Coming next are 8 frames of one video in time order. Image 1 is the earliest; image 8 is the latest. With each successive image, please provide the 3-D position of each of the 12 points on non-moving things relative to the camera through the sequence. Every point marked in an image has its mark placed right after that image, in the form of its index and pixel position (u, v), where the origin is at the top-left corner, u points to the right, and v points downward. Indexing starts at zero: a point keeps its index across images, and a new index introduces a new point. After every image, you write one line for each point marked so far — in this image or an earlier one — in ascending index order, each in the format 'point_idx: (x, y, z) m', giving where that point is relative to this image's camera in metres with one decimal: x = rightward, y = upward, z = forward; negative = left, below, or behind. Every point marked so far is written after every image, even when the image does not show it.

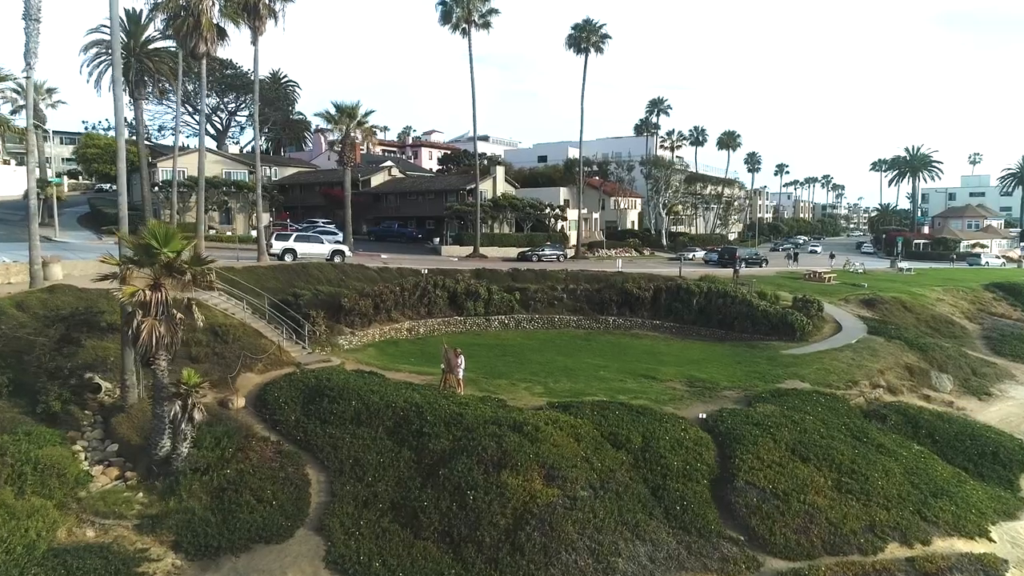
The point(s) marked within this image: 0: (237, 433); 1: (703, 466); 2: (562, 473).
0: (-7.4, -3.9, +19.1) m
1: (+5.0, -4.7, +18.6) m
2: (+1.2, -4.4, +16.9) m
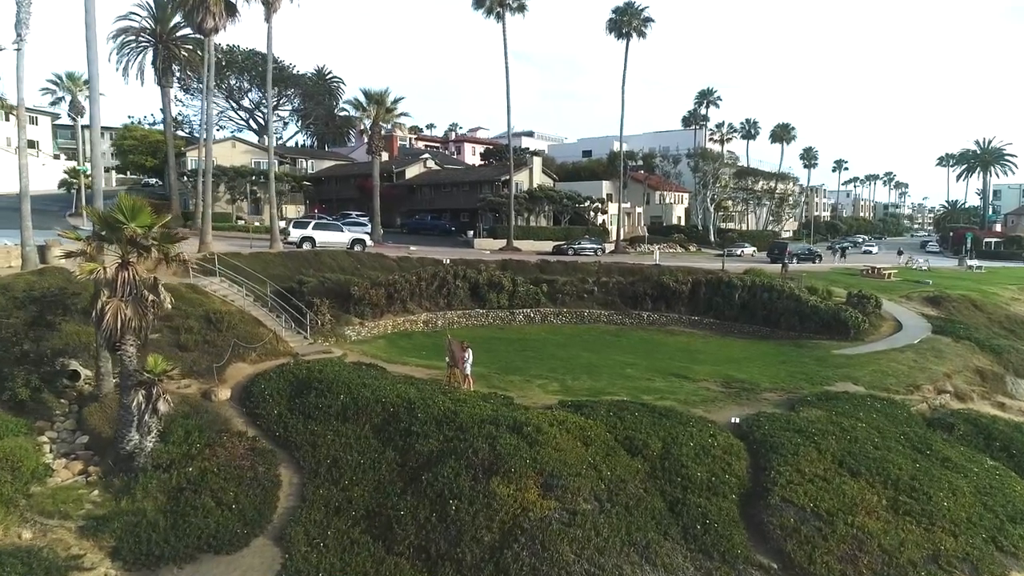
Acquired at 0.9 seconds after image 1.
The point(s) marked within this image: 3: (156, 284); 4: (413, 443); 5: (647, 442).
0: (-7.4, -3.4, +17.4) m
1: (+5.0, -4.3, +16.1) m
2: (+1.0, -4.0, +14.6) m
3: (-8.4, +0.1, +16.8) m
4: (-2.3, -3.5, +16.2) m
5: (+3.2, -3.7, +16.9) m
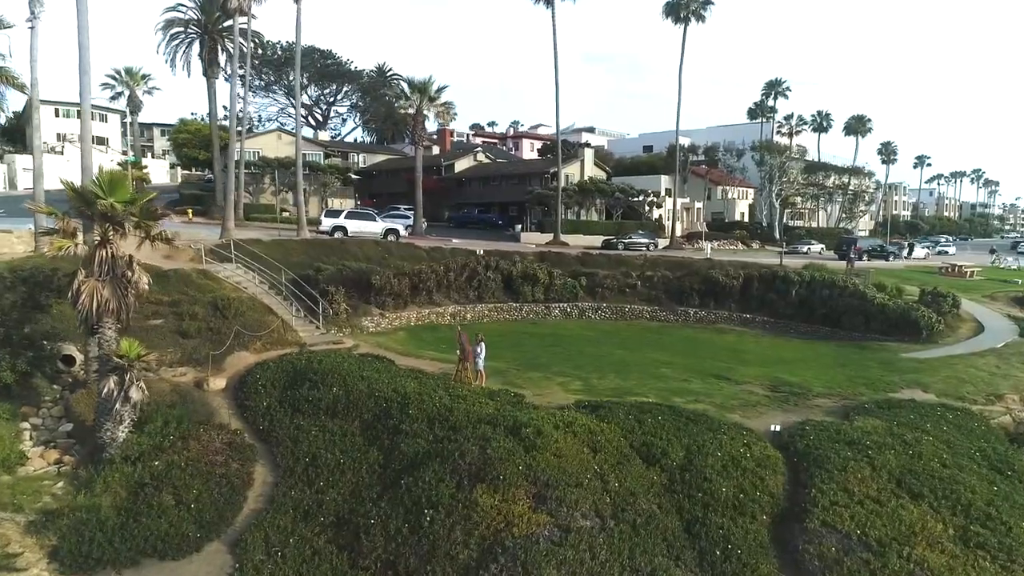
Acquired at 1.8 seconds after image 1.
0: (-7.3, -3.0, +16.2) m
1: (+4.9, -4.0, +13.7) m
2: (+0.8, -3.7, +12.6) m
3: (-8.3, +0.6, +15.7) m
4: (-2.3, -3.2, +14.5) m
5: (+3.2, -3.4, +14.7) m
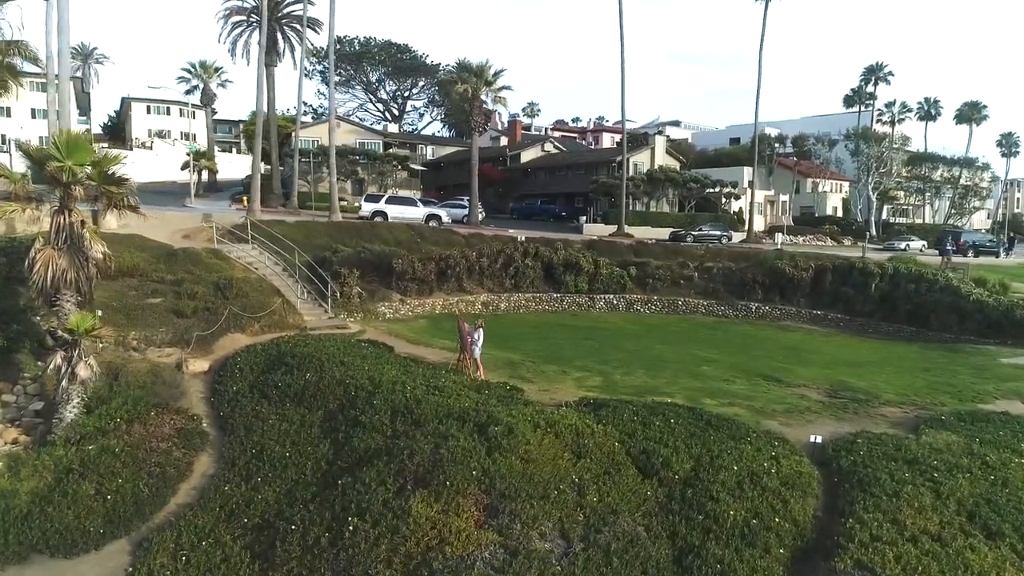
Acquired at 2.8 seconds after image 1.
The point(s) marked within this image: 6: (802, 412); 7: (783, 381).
0: (-7.5, -2.4, +14.9) m
1: (+4.2, -3.6, +10.9) m
2: (0.0, -3.2, +10.3) m
3: (-8.6, +1.2, +14.6) m
4: (-2.8, -2.6, +12.6) m
5: (+2.7, -2.9, +12.1) m
6: (+6.6, -2.8, +16.2) m
7: (+7.4, -2.5, +19.3) m
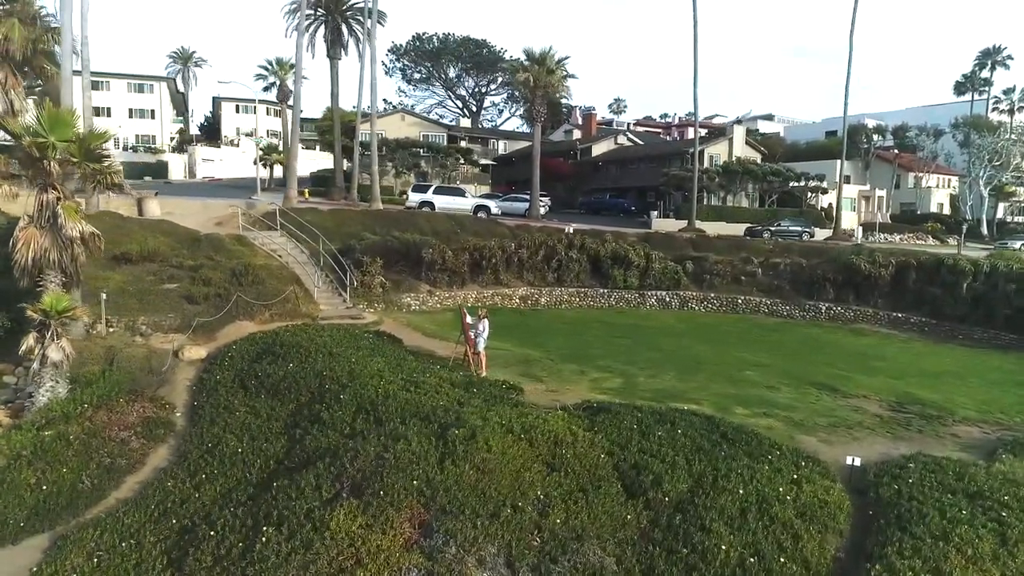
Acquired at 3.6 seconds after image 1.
0: (-7.6, -2.0, +14.3) m
1: (+3.5, -3.4, +8.8) m
2: (-0.7, -2.9, +8.7) m
3: (-8.6, +1.6, +14.1) m
4: (-3.2, -2.3, +11.4) m
5: (+2.2, -2.7, +10.2) m
6: (+6.6, -2.7, +13.8) m
7: (+7.7, -2.4, +16.7) m
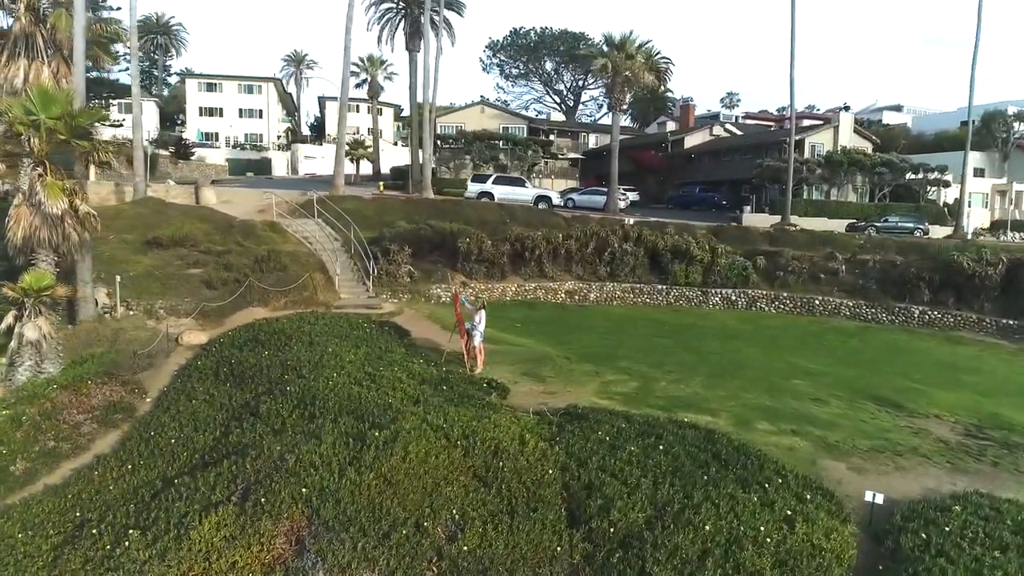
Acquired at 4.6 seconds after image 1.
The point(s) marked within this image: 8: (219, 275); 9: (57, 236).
0: (-7.8, -1.6, +13.9) m
1: (+2.3, -3.3, +6.8) m
2: (-1.8, -2.7, +7.4) m
3: (-8.8, +2.0, +13.9) m
4: (-3.9, -2.0, +10.4) m
5: (+1.2, -2.5, +8.4) m
6: (+6.1, -2.6, +11.2) m
7: (+7.7, -2.4, +14.0) m
8: (-7.9, +0.4, +19.2) m
9: (-9.1, +1.0, +14.1) m
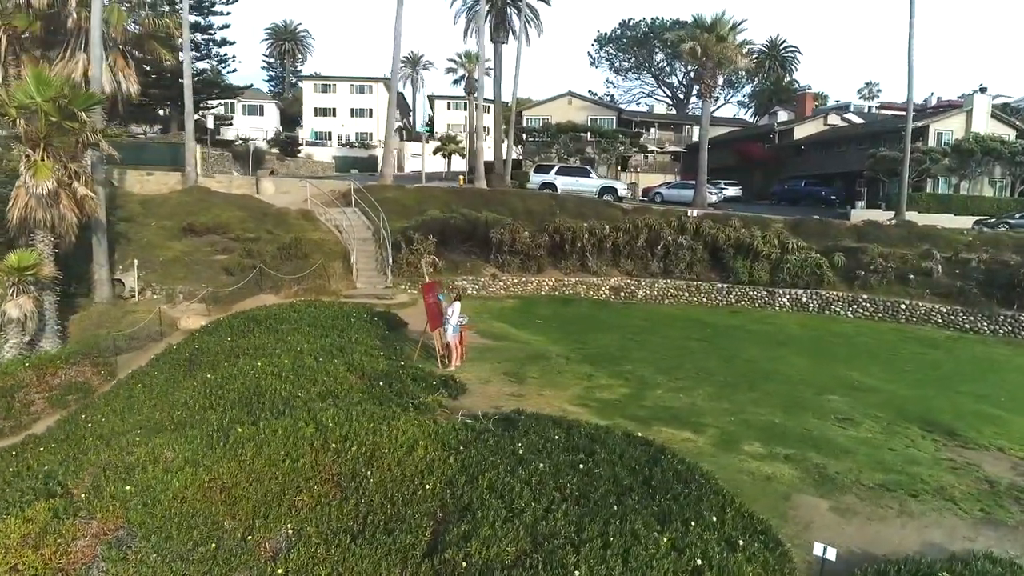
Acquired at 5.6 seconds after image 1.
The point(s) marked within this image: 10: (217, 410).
0: (-8.1, -1.2, +13.9) m
1: (+0.5, -3.1, +5.2) m
2: (-3.5, -2.4, +6.5) m
3: (-9.0, +2.4, +14.0) m
4: (-5.0, -1.7, +9.7) m
5: (-0.3, -2.4, +6.9) m
6: (+5.0, -2.6, +8.8) m
7: (+7.1, -2.3, +11.3) m
8: (-7.3, +0.7, +19.1) m
9: (-9.3, +1.4, +14.4) m
10: (-3.7, -1.5, +9.0) m
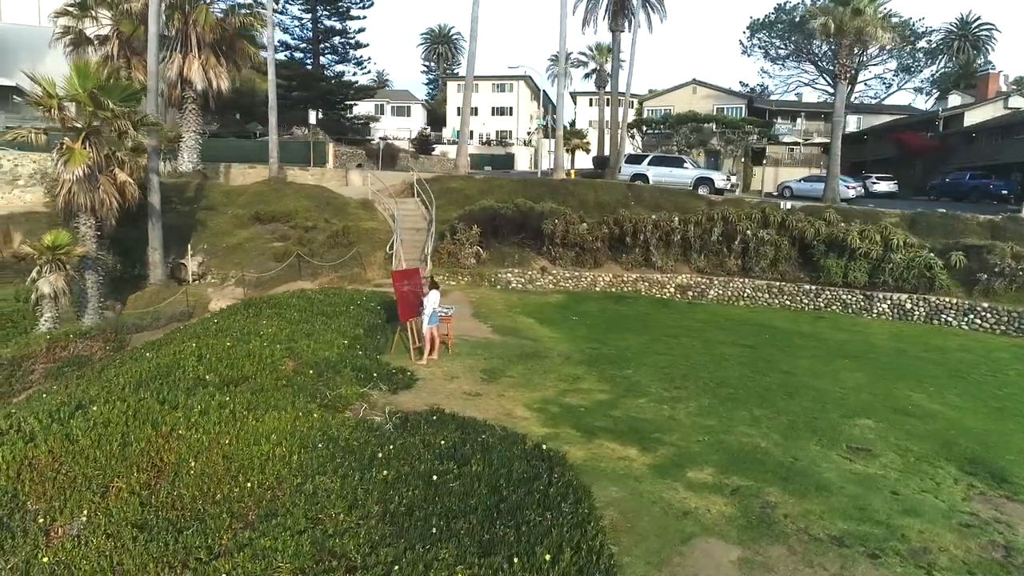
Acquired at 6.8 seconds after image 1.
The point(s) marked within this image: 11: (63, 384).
0: (-8.1, -0.8, +14.7) m
1: (-1.8, -2.9, +4.2) m
2: (-5.3, -2.1, +6.3) m
3: (-8.9, +2.8, +15.0) m
4: (-6.0, -1.4, +9.9) m
5: (-2.1, -2.2, +6.0) m
6: (+3.5, -2.5, +6.7) m
7: (+6.1, -2.4, +8.6) m
8: (-6.1, +1.1, +19.6) m
9: (-9.1, +1.9, +15.4) m
10: (-4.9, -1.2, +8.8) m
11: (-6.7, -1.5, +10.9) m
